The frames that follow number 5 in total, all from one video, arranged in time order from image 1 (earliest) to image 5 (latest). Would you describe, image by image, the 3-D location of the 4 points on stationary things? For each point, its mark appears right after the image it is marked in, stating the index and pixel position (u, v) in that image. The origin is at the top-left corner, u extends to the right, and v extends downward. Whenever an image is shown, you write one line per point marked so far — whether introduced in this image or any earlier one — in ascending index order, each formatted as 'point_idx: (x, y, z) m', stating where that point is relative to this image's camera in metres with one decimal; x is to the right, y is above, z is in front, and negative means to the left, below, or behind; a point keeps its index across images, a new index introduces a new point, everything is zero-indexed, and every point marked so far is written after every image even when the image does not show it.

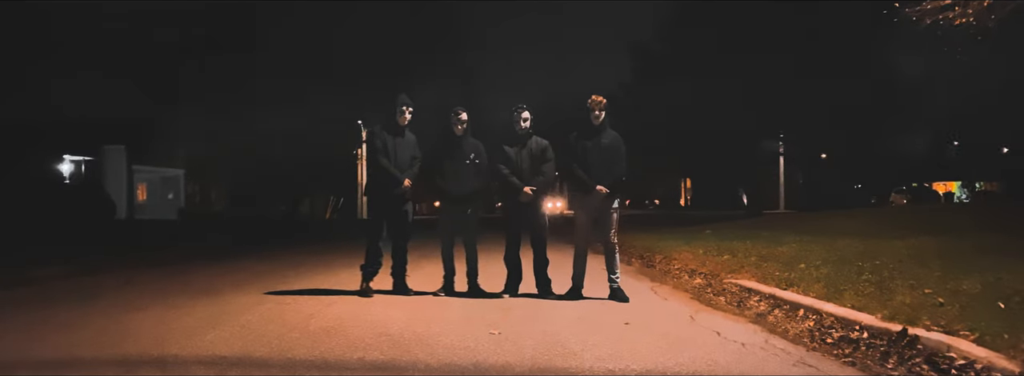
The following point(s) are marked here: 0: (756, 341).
0: (+2.0, -1.3, +6.6) m
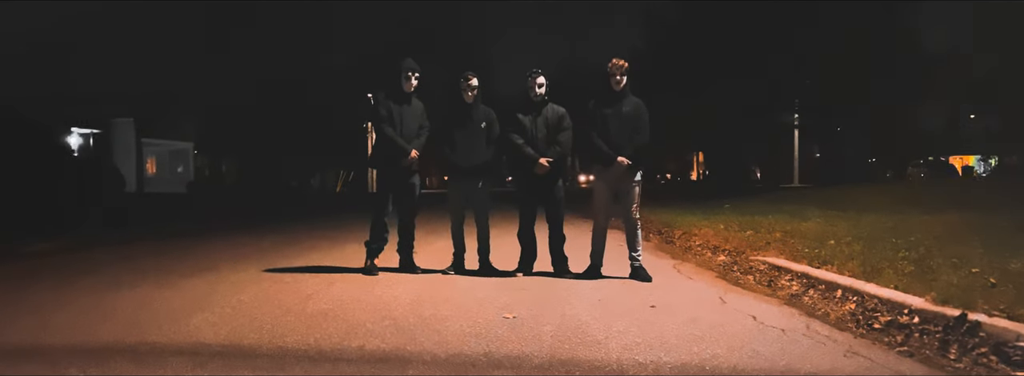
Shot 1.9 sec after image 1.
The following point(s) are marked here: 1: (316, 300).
0: (+2.1, -1.0, +6.0) m
1: (-1.6, -0.9, +6.6) m
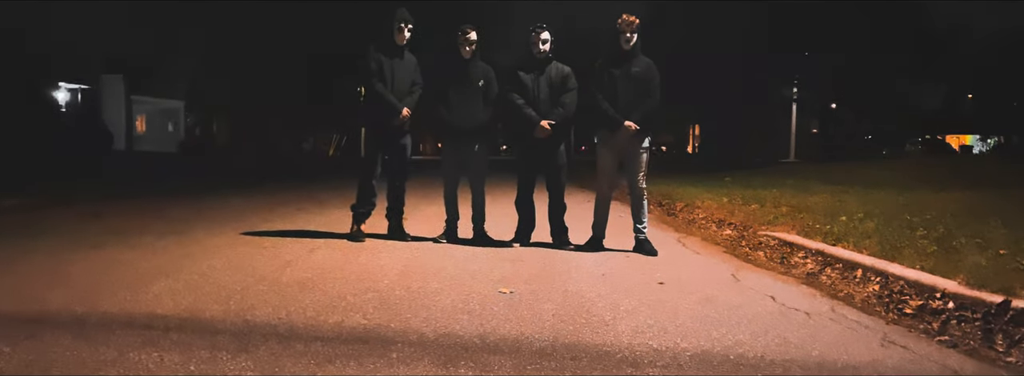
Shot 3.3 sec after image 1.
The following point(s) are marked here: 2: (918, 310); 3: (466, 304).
0: (+2.1, -0.8, +5.5) m
1: (-1.6, -0.6, +6.0) m
2: (+2.8, -0.8, +5.6) m
3: (-0.3, -0.7, +4.9) m
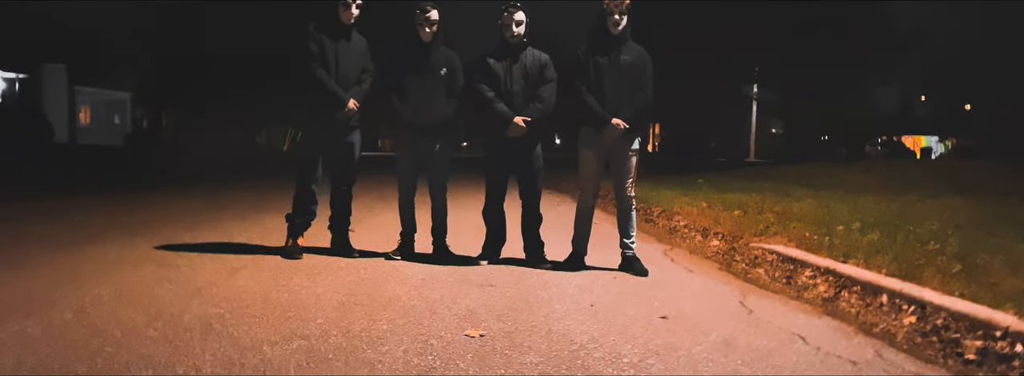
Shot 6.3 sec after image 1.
0: (+1.9, -0.9, +4.4) m
1: (-1.8, -0.7, +4.7) m
2: (+2.7, -0.9, +4.5) m
3: (-0.4, -0.8, +3.7) m
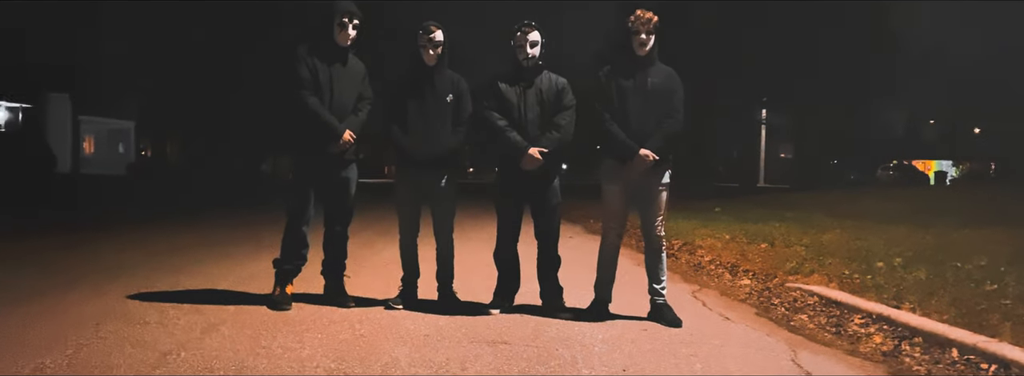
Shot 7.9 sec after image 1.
0: (+2.0, -1.1, +3.6) m
1: (-1.7, -0.9, +4.0) m
2: (+2.8, -1.2, +3.7) m
3: (-0.3, -1.0, +2.9) m
